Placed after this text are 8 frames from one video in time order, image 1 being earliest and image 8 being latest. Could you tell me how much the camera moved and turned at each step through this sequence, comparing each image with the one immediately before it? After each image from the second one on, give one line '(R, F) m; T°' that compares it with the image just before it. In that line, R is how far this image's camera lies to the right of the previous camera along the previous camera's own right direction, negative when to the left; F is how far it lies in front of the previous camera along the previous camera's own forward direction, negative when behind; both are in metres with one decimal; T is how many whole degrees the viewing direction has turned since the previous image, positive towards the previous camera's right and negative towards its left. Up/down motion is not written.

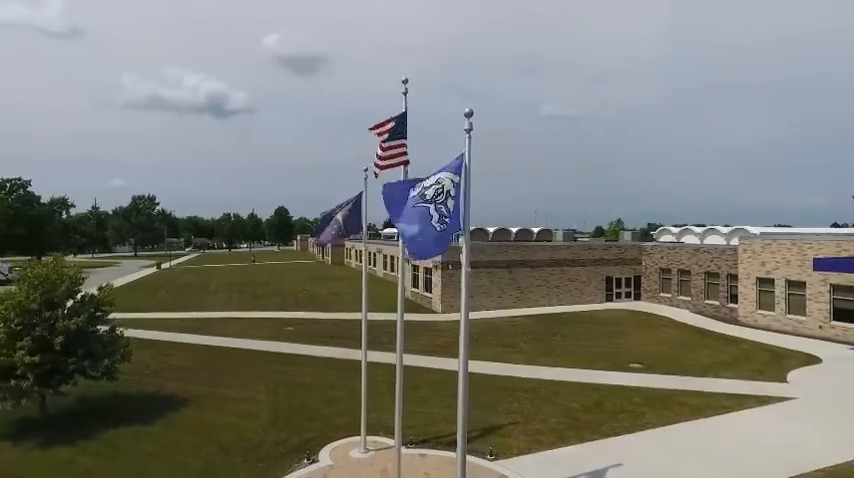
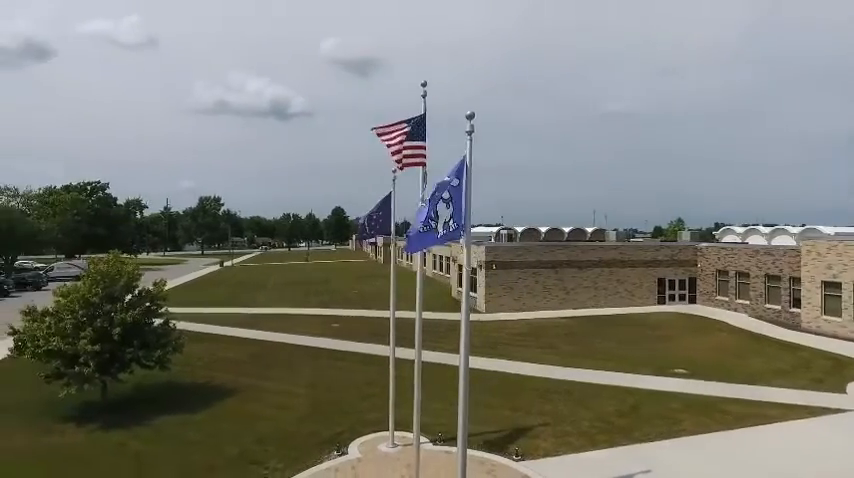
(+0.7, -0.1) m; -6°
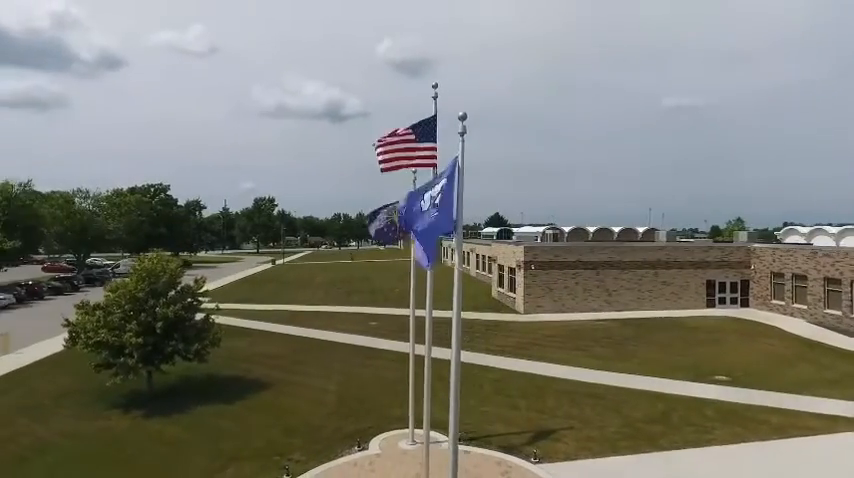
(+0.8, -0.1) m; -6°
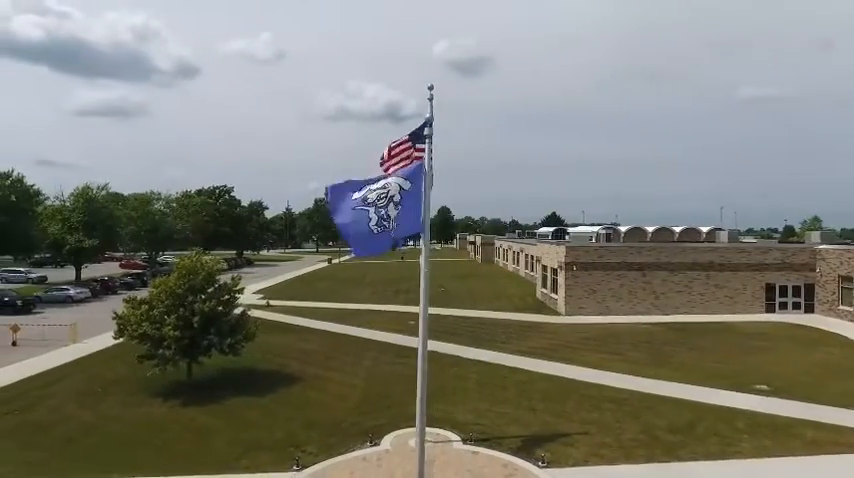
(+1.2, 0.0) m; -7°
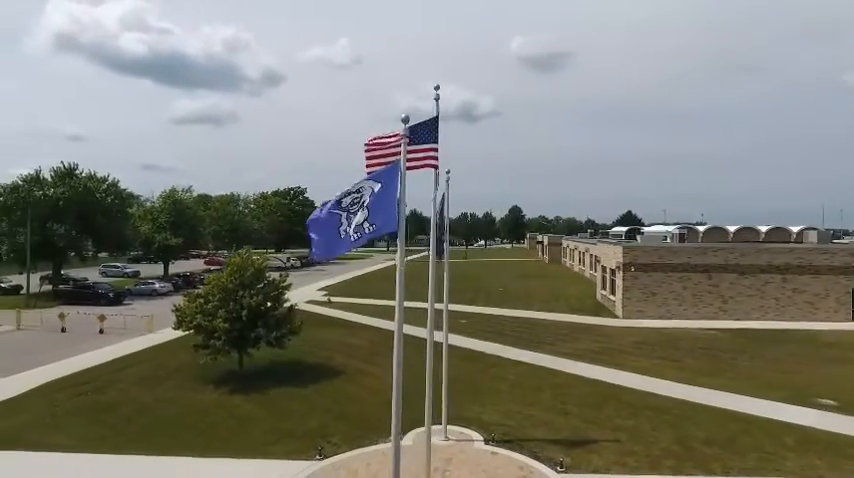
(+1.3, 0.0) m; -8°
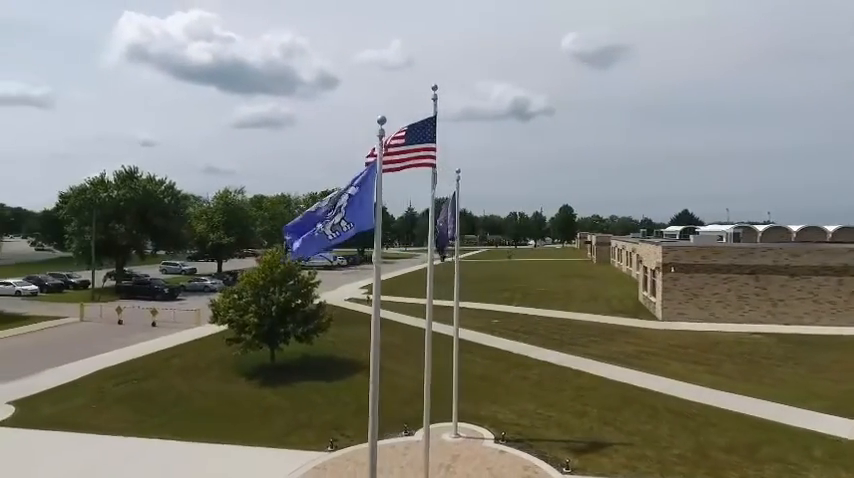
(+1.1, -0.1) m; -6°
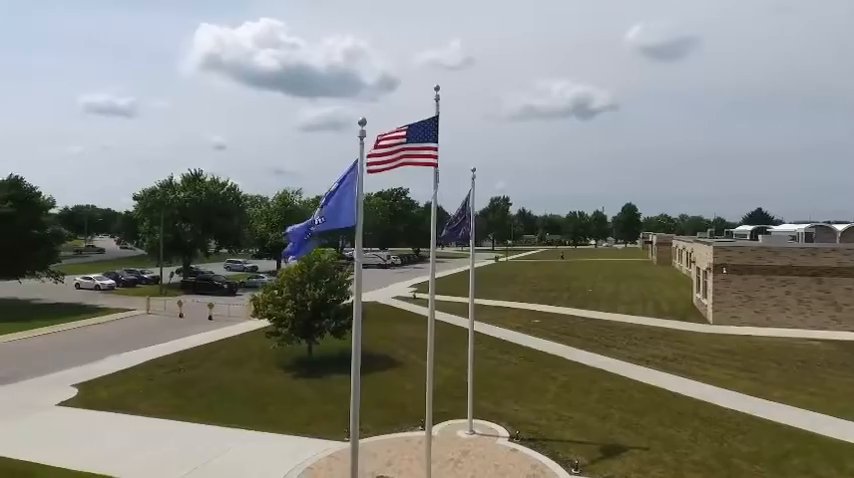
(+1.2, -0.2) m; -7°
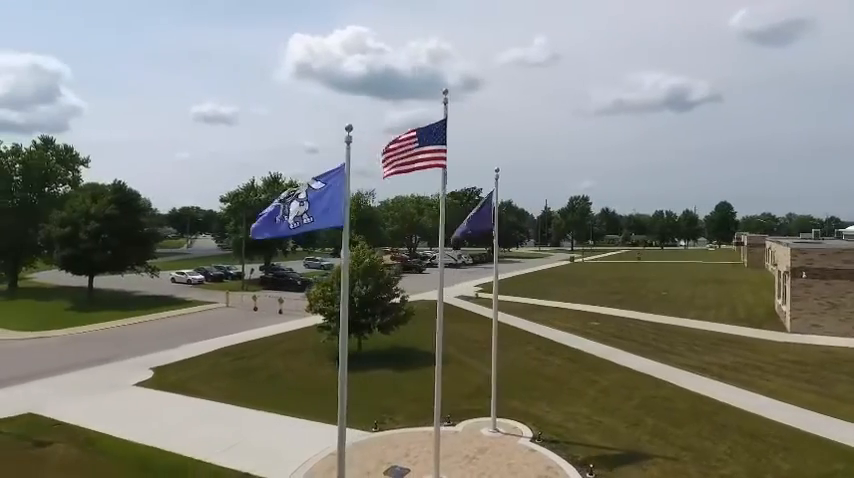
(+1.5, -0.2) m; -9°
